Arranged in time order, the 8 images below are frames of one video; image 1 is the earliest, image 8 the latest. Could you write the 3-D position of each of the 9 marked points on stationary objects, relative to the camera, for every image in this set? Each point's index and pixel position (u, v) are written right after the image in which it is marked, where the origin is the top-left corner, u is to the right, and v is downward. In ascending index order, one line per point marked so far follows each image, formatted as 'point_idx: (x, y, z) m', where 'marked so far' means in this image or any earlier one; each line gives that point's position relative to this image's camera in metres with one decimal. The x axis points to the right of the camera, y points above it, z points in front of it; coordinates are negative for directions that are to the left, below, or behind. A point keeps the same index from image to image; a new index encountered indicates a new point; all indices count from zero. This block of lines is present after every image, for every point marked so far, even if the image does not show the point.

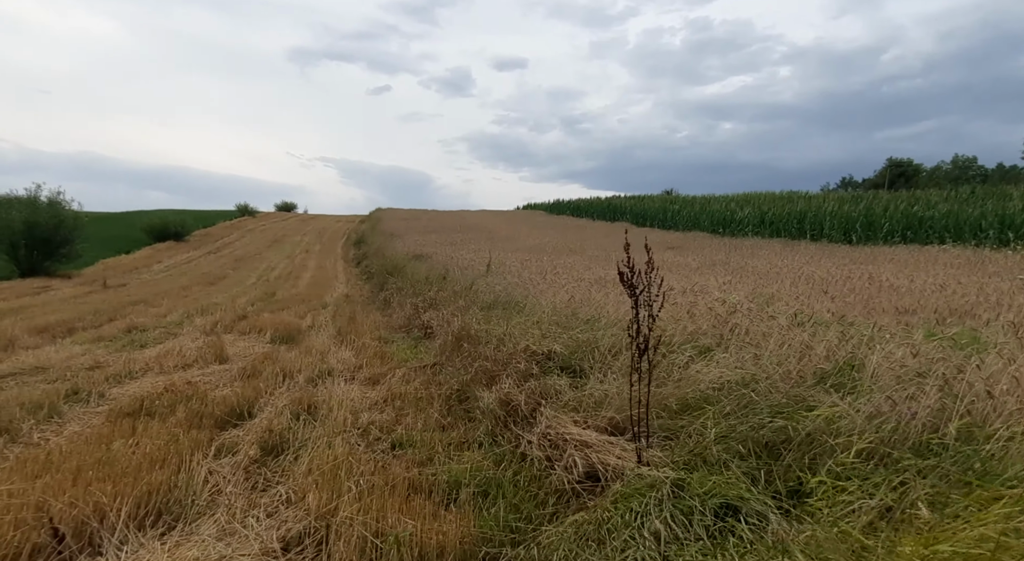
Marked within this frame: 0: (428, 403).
0: (-0.7, -1.0, +4.4) m
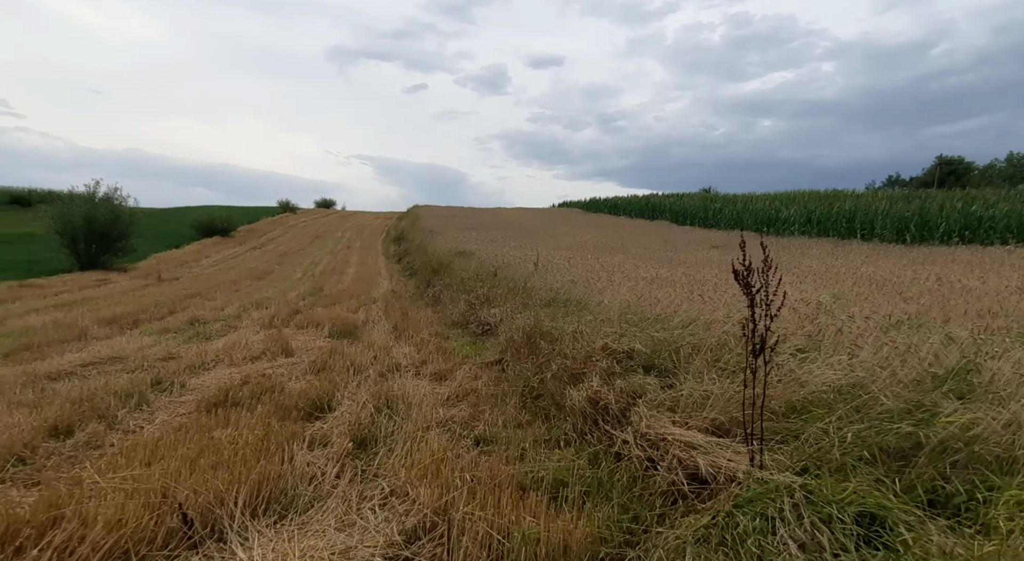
0: (-0.1, -1.0, +4.4) m
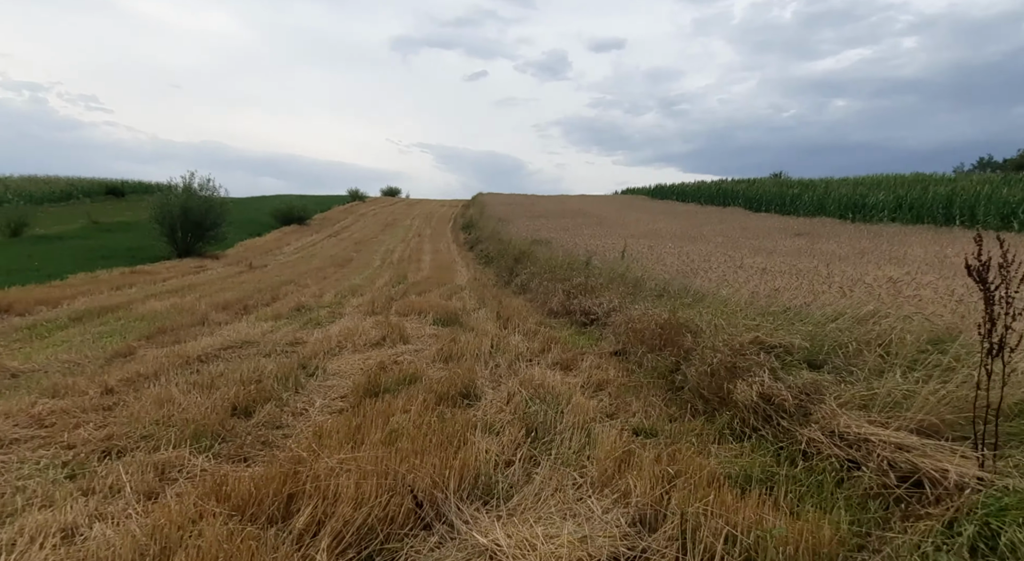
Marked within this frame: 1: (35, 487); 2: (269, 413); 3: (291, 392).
0: (+1.1, -0.9, +4.4) m
1: (-2.5, -1.1, +2.9) m
2: (-1.8, -1.0, +4.0) m
3: (-1.8, -0.9, +4.6) m
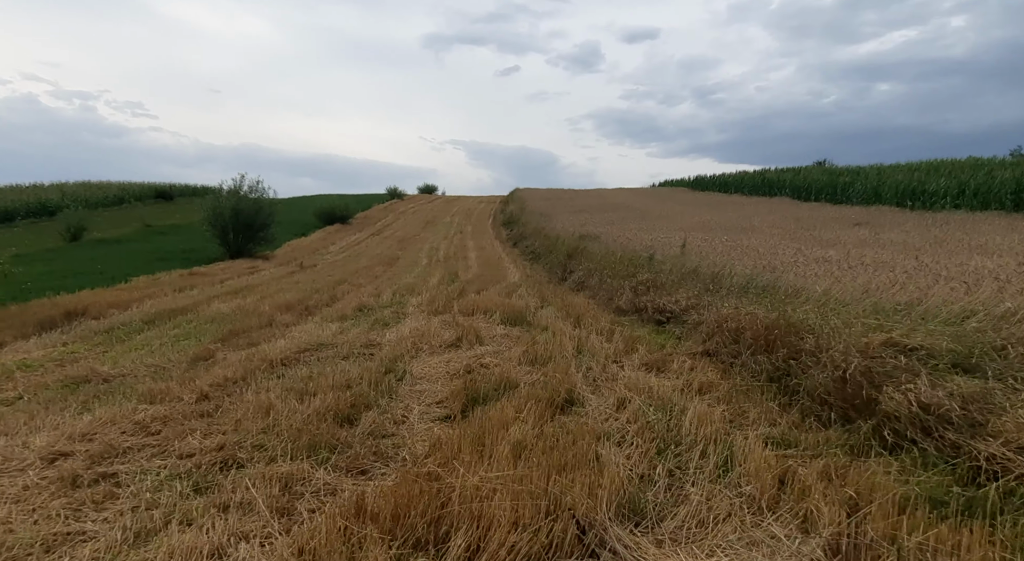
0: (+1.9, -0.9, +4.1) m
1: (-1.7, -1.2, +2.8) m
2: (-1.0, -1.0, +3.9) m
3: (-1.0, -0.9, +4.5) m
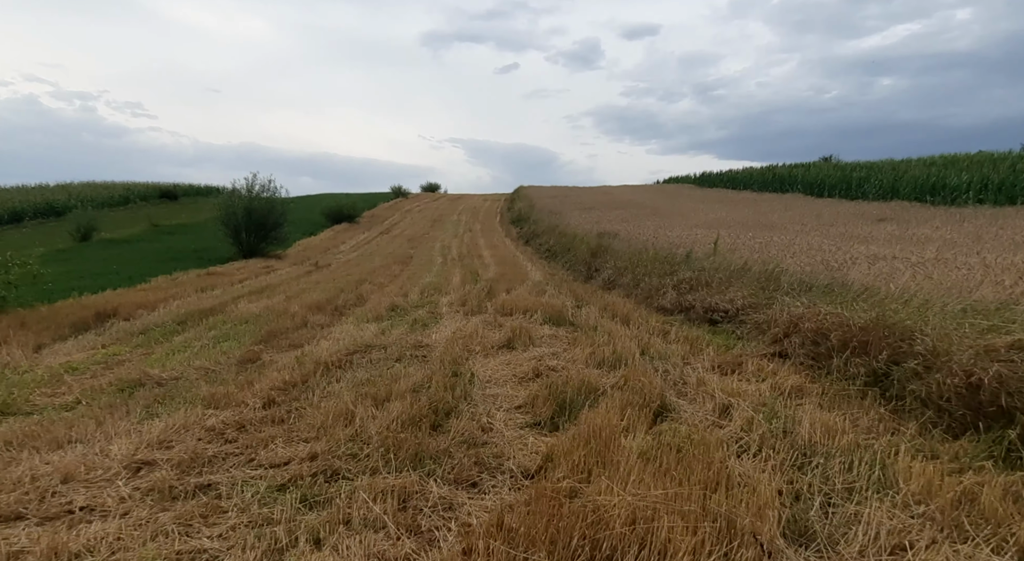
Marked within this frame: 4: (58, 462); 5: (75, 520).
0: (+2.5, -0.9, +4.0) m
1: (-1.1, -1.2, +2.6) m
2: (-0.3, -1.0, +3.7) m
3: (-0.4, -1.0, +4.3) m
4: (-2.9, -1.1, +3.5) m
5: (-2.3, -1.2, +2.8) m
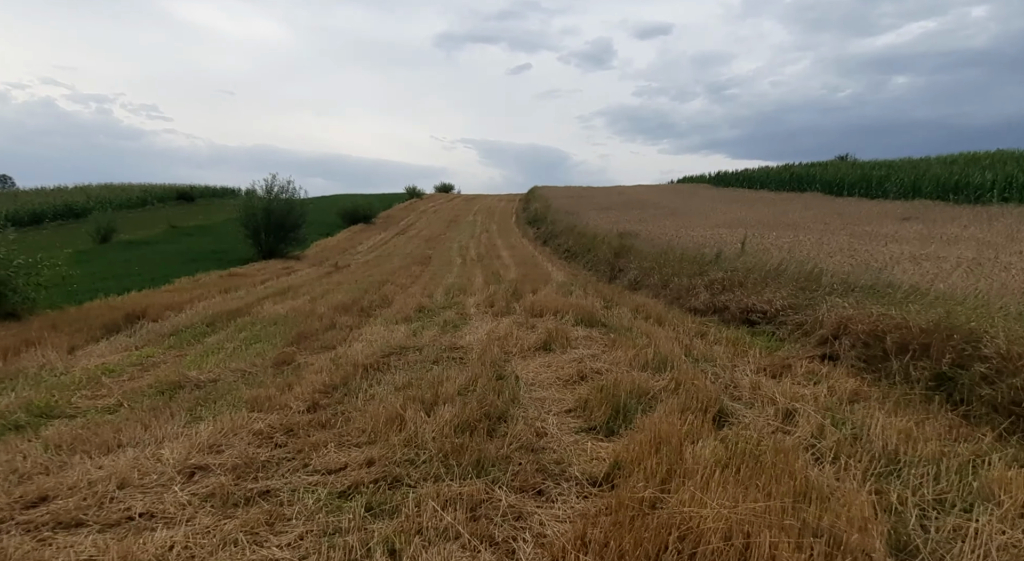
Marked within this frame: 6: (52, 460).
0: (+2.9, -0.9, +3.8) m
1: (-0.7, -1.2, +2.6) m
2: (0.0, -1.0, +3.6) m
3: (0.0, -1.0, +4.2) m
4: (-2.5, -1.2, +3.4) m
5: (-1.9, -1.3, +2.8) m
6: (-3.0, -1.2, +3.5) m
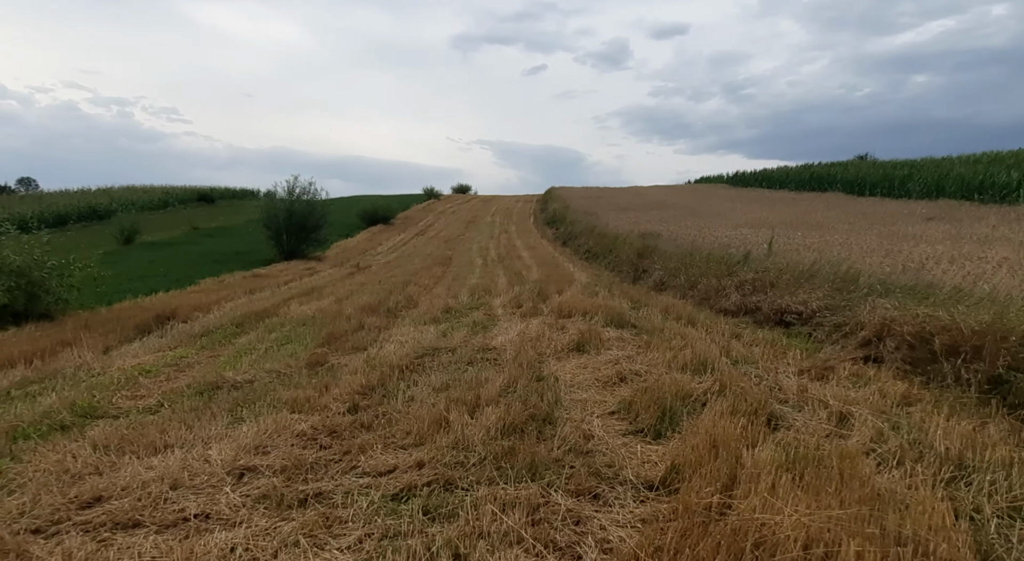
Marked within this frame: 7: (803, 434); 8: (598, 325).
0: (+3.2, -0.9, +3.7) m
1: (-0.5, -1.2, +2.6) m
2: (+0.3, -1.0, +3.6) m
3: (+0.3, -1.0, +4.2) m
4: (-2.2, -1.2, +3.4) m
5: (-1.6, -1.3, +2.8) m
6: (-2.7, -1.2, +3.6) m
7: (+1.7, -0.9, +3.2) m
8: (+1.2, -0.6, +7.6) m
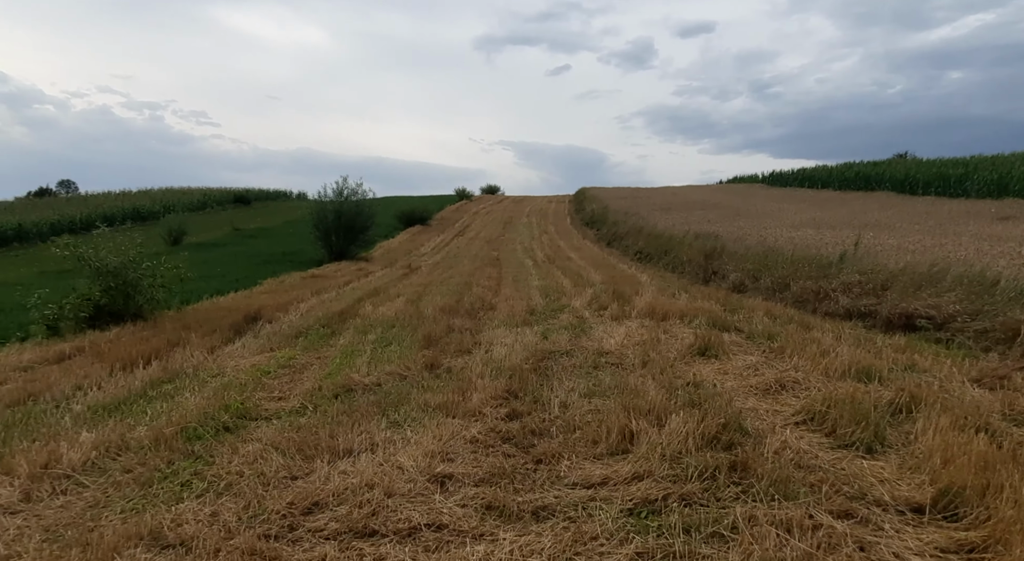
0: (+4.5, -0.9, +3.4) m
1: (+0.8, -1.2, +2.4) m
2: (+1.6, -1.0, +3.4) m
3: (+1.6, -1.0, +4.0) m
4: (-0.9, -1.2, +3.3) m
5: (-0.3, -1.3, +2.6) m
6: (-1.4, -1.2, +3.4) m
7: (+3.0, -0.9, +3.0) m
8: (+2.6, -0.6, +7.4) m
